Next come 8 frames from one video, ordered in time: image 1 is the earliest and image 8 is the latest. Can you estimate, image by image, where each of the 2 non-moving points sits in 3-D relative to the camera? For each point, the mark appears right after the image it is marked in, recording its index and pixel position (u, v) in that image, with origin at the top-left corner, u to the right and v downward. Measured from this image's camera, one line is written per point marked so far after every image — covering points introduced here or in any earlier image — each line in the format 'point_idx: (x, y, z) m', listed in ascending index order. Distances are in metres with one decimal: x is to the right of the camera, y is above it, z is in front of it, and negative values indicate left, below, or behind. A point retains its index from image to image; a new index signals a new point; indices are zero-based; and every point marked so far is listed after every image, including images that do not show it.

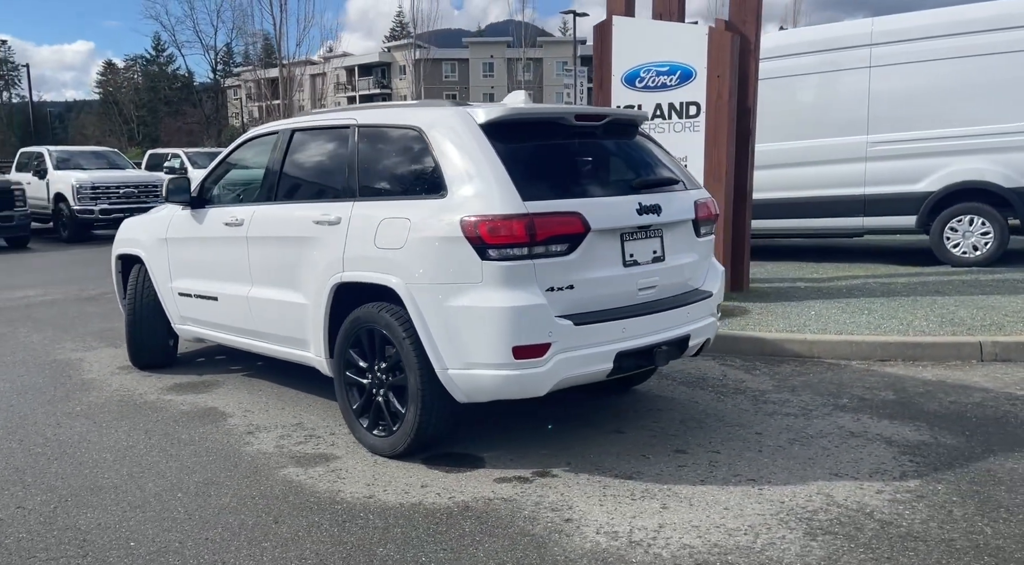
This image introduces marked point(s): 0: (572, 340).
0: (+0.3, -0.3, +3.7) m
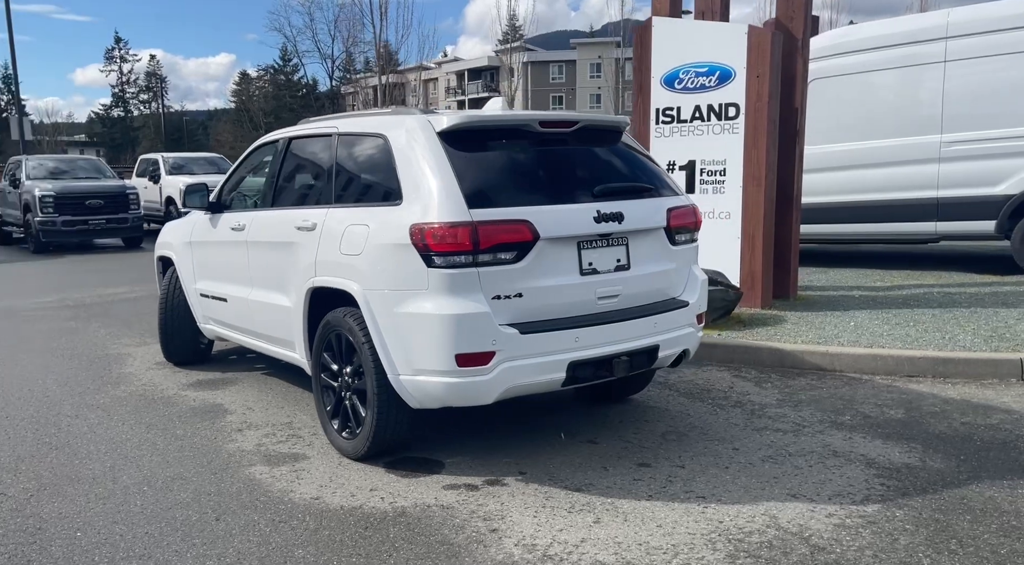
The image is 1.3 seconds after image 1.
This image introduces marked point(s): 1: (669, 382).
0: (0.0, -0.3, +3.6) m
1: (+1.2, -0.8, +5.8) m
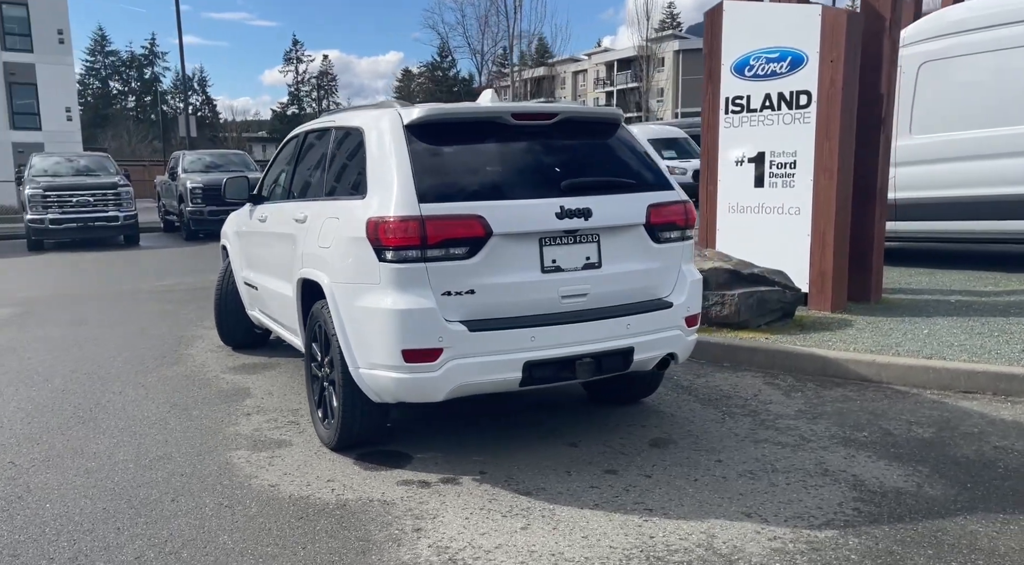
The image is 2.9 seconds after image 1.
0: (-0.2, -0.3, +3.6) m
1: (+1.3, -0.8, +5.6) m
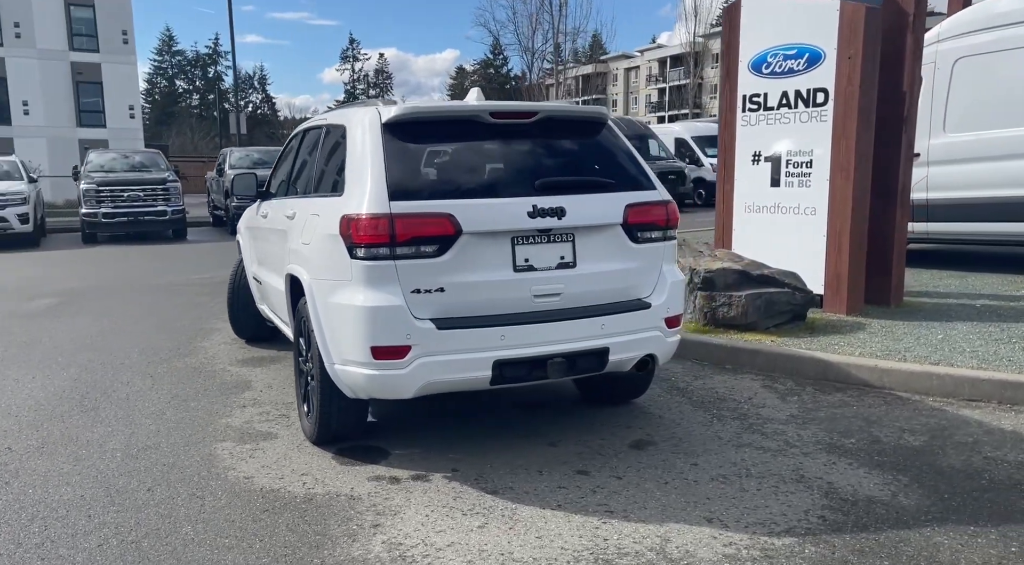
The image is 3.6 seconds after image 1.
0: (-0.4, -0.3, +3.6) m
1: (+1.3, -0.8, +5.5) m
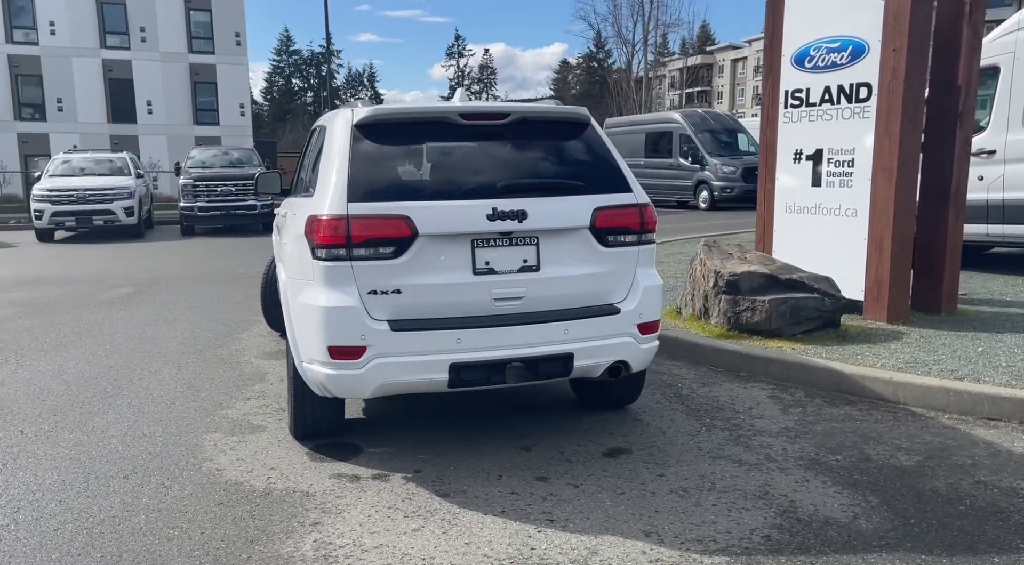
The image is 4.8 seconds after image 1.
0: (-0.6, -0.3, +3.6) m
1: (+1.2, -0.8, +5.3) m
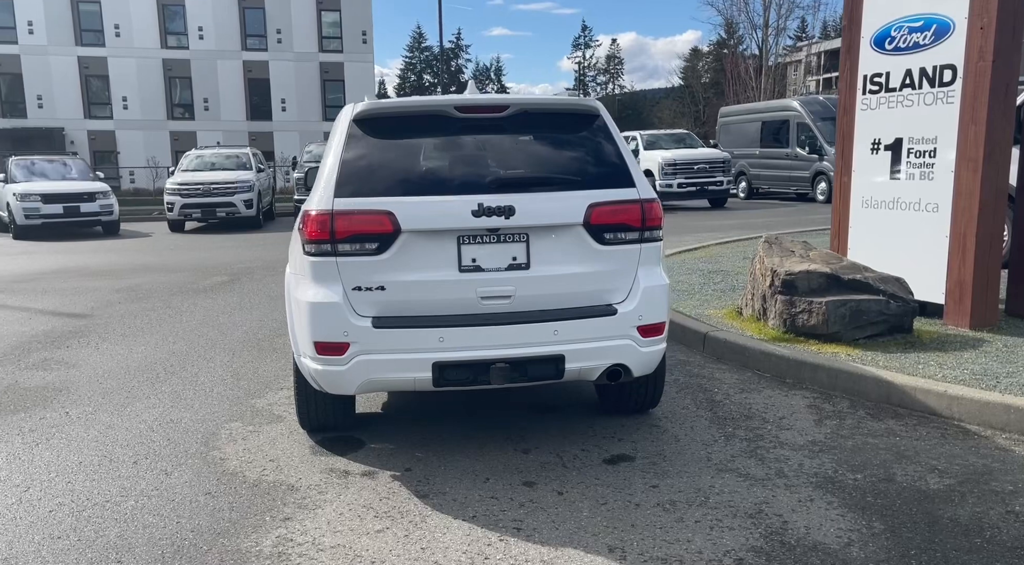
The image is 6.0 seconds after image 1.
0: (-0.6, -0.3, +3.6) m
1: (+1.4, -0.8, +5.0) m
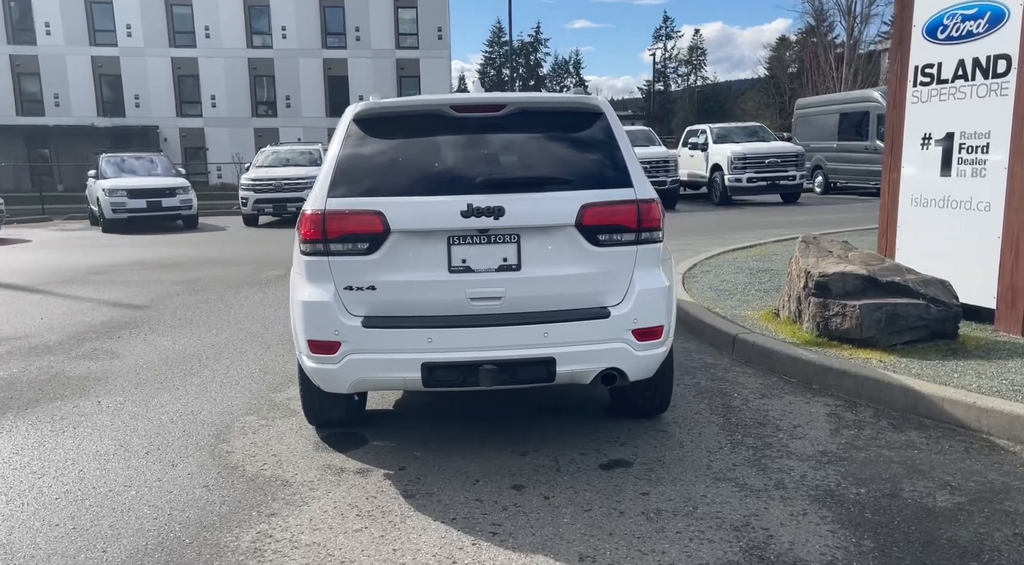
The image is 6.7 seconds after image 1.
0: (-0.7, -0.3, +3.6) m
1: (+1.4, -0.8, +4.9) m
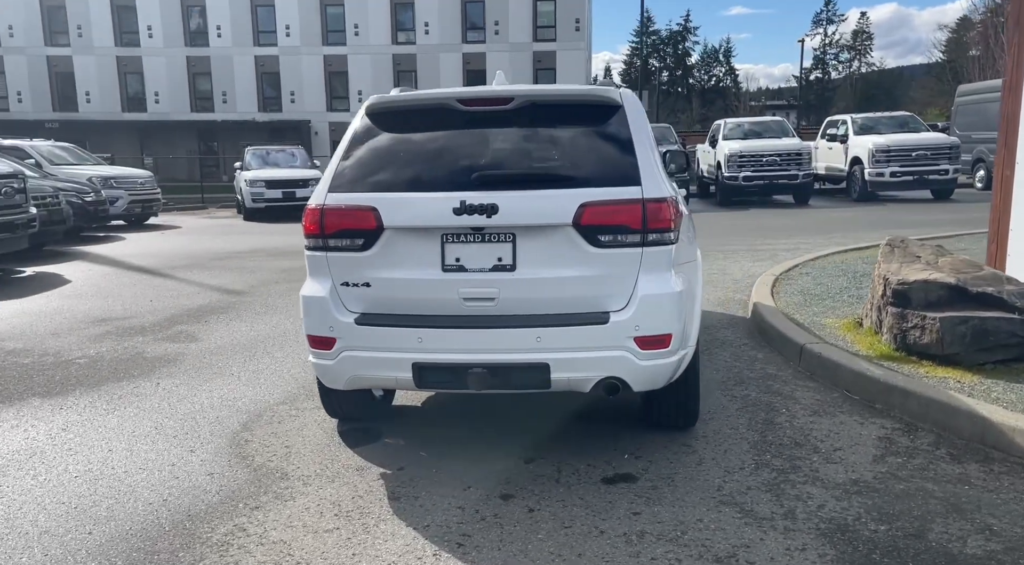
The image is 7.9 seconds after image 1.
0: (-0.7, -0.3, +3.6) m
1: (+1.6, -0.8, +4.5) m
